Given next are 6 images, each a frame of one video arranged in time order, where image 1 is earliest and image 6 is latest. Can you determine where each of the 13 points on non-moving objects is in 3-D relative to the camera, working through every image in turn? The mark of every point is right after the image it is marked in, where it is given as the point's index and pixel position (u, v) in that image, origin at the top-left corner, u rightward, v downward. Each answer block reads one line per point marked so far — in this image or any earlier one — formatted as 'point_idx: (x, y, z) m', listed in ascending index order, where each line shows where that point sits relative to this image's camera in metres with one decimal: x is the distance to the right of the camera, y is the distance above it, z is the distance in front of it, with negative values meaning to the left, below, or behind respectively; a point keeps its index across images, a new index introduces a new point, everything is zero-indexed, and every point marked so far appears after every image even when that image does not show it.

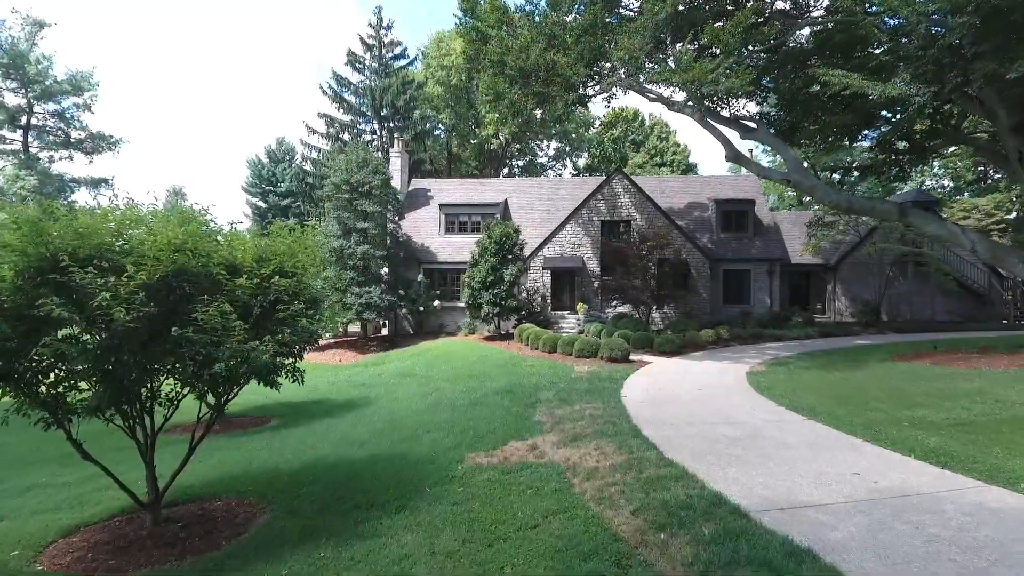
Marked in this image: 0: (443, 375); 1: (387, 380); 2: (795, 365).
0: (-1.5, -1.9, +18.6) m
1: (-2.8, -2.0, +19.3) m
2: (+5.7, -1.6, +17.5) m
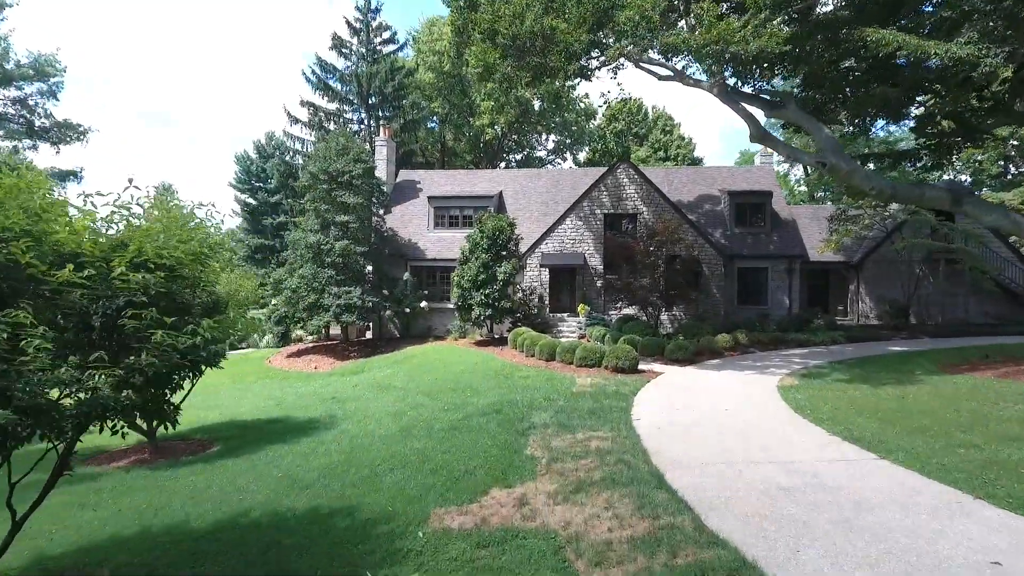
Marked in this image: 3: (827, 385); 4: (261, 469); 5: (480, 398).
0: (-1.6, -1.9, +16.2) m
1: (-2.9, -2.0, +16.9) m
2: (+5.5, -1.5, +15.1) m
3: (+5.1, -1.6, +14.1) m
4: (-2.9, -2.1, +10.1) m
5: (-0.5, -1.8, +14.1) m
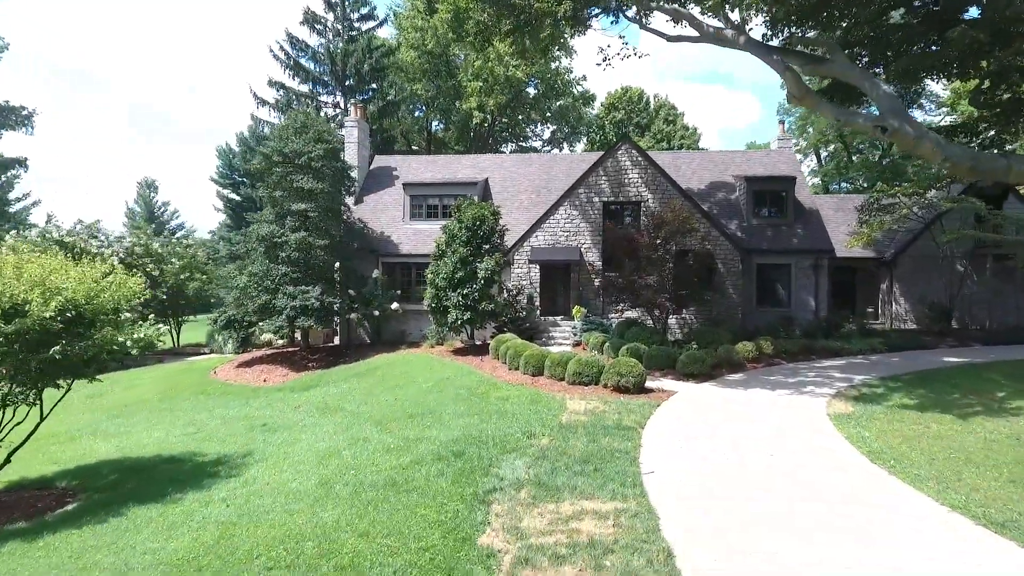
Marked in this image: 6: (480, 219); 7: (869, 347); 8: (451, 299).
0: (-2.0, -1.9, +13.0) m
1: (-3.3, -2.0, +13.7) m
2: (+5.2, -1.5, +11.8) m
3: (+4.7, -1.6, +10.9) m
4: (-3.3, -2.1, +6.8) m
5: (-0.9, -1.8, +10.8) m
6: (-0.7, +1.6, +19.5) m
7: (+7.9, -1.3, +19.2) m
8: (-1.4, -0.3, +19.1) m
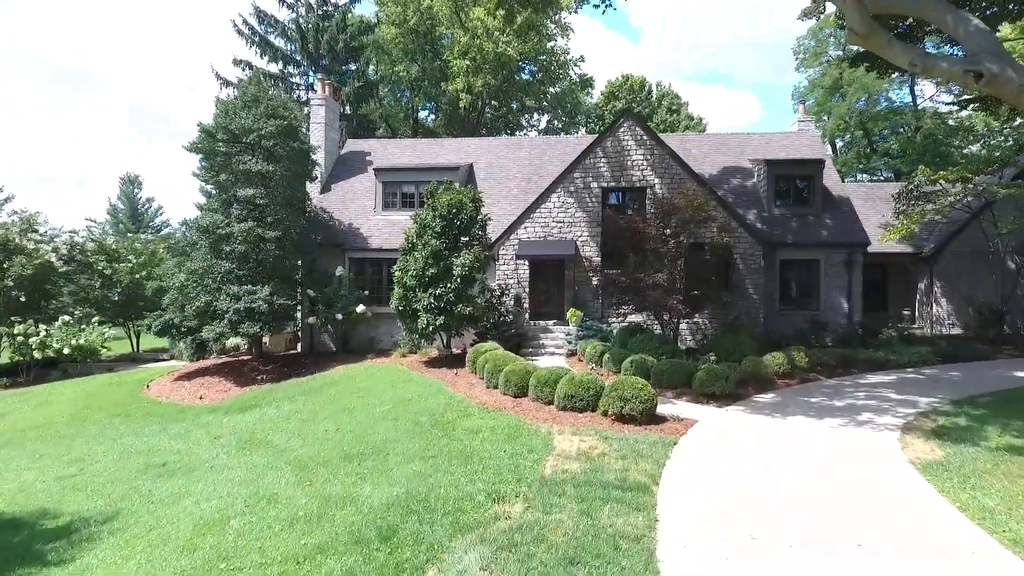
0: (-2.3, -1.9, +10.0) m
1: (-3.6, -2.0, +10.6) m
2: (+4.8, -1.5, +8.8) m
3: (+4.4, -1.6, +7.9) m
4: (-3.6, -2.1, +3.8) m
5: (-1.2, -1.8, +7.8) m
6: (-1.0, +1.6, +16.5) m
7: (+7.6, -1.3, +16.2) m
8: (-1.7, -0.3, +16.1) m
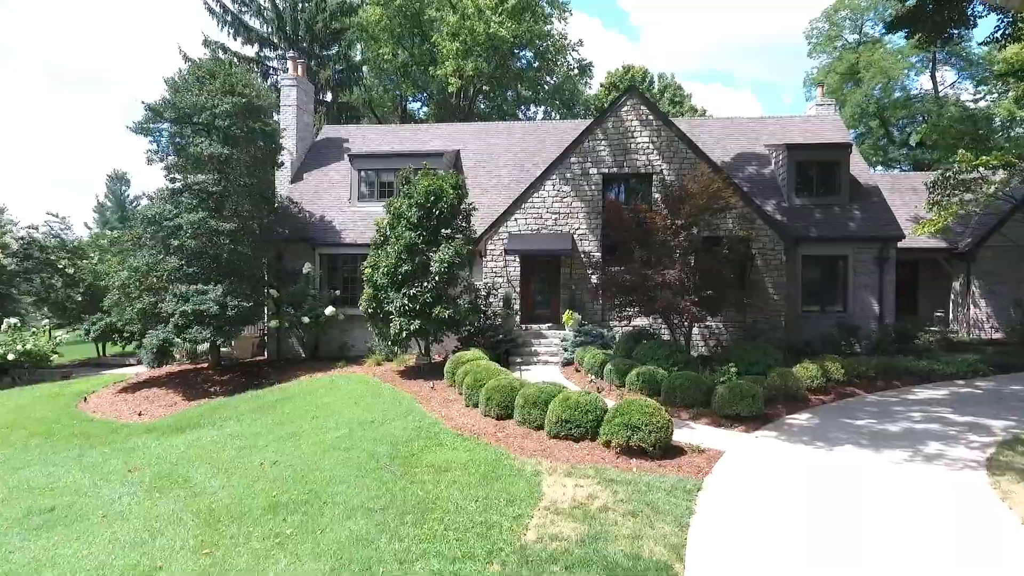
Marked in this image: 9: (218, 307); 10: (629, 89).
0: (-2.5, -1.8, +7.8) m
1: (-3.8, -2.0, +8.5) m
2: (+4.6, -1.5, +6.6) m
3: (+4.2, -1.6, +5.7) m
4: (-3.8, -2.1, +1.7) m
5: (-1.4, -1.8, +5.7) m
6: (-1.3, +1.6, +14.4) m
7: (+7.3, -1.3, +14.1) m
8: (-1.9, -0.2, +13.9) m
9: (-5.1, -0.3, +15.1) m
10: (+2.2, +3.7, +16.4) m
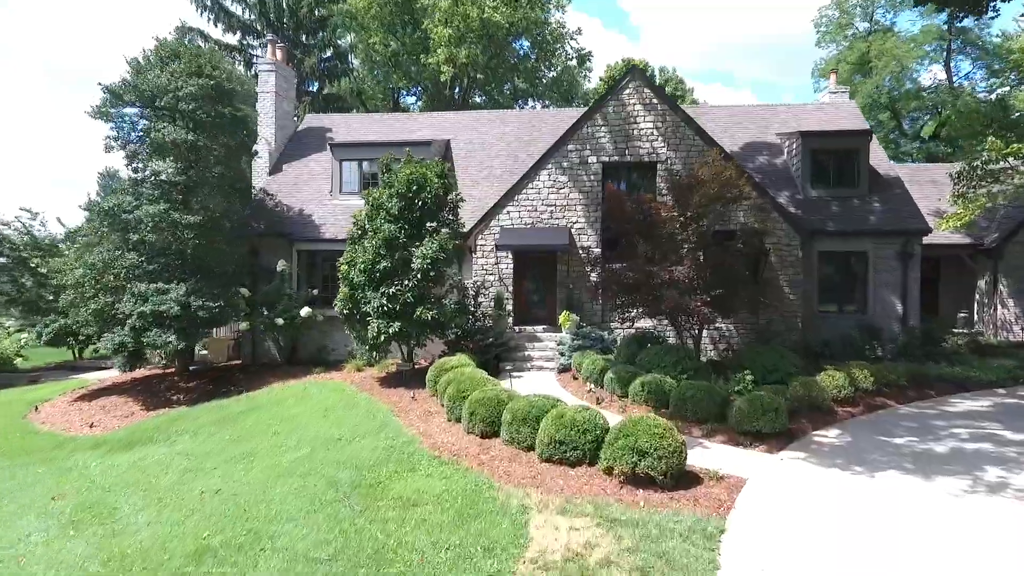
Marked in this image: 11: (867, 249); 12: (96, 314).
0: (-2.7, -1.8, +6.5) m
1: (-4.0, -2.0, +7.2) m
2: (+4.5, -1.5, +5.3) m
3: (+4.1, -1.5, +4.4) m
4: (-3.9, -2.1, +0.3) m
5: (-1.5, -1.7, +4.4) m
6: (-1.4, +1.6, +13.1) m
7: (+7.2, -1.3, +12.7) m
8: (-2.0, -0.2, +12.6) m
9: (-5.2, -0.3, +13.7) m
10: (+2.1, +3.7, +15.1) m
11: (+6.4, +0.7, +15.8) m
12: (-6.7, -0.4, +14.2) m
